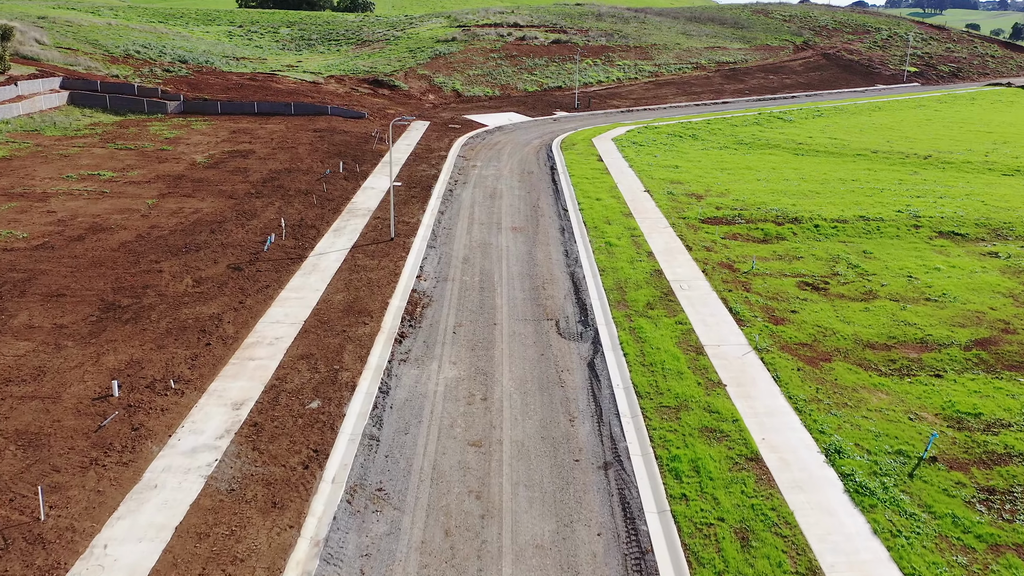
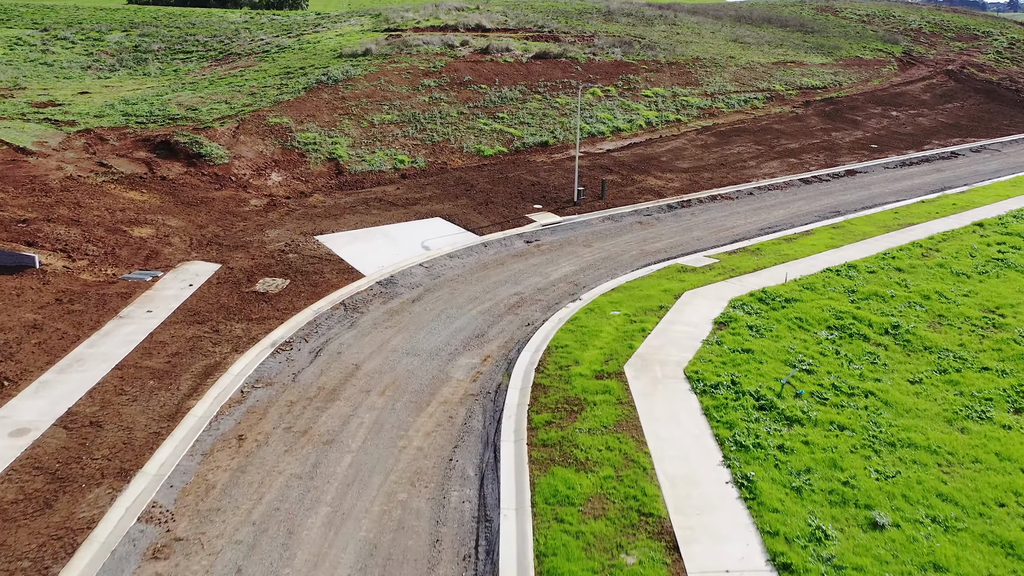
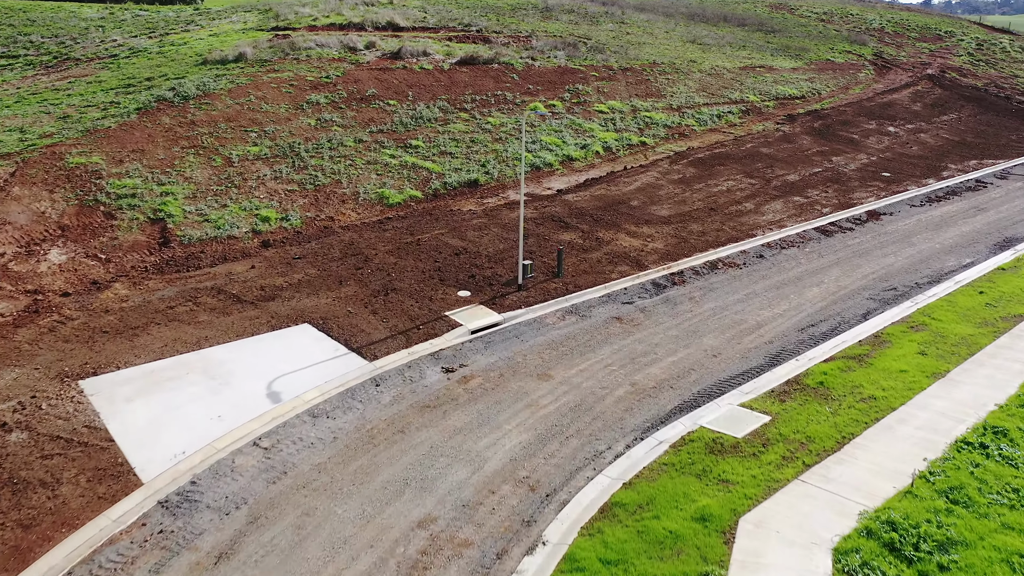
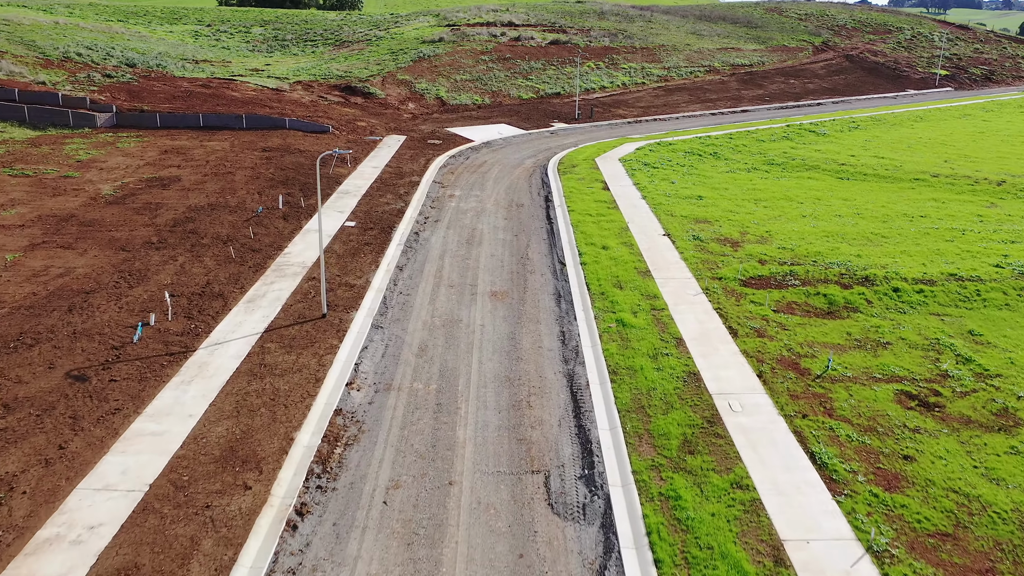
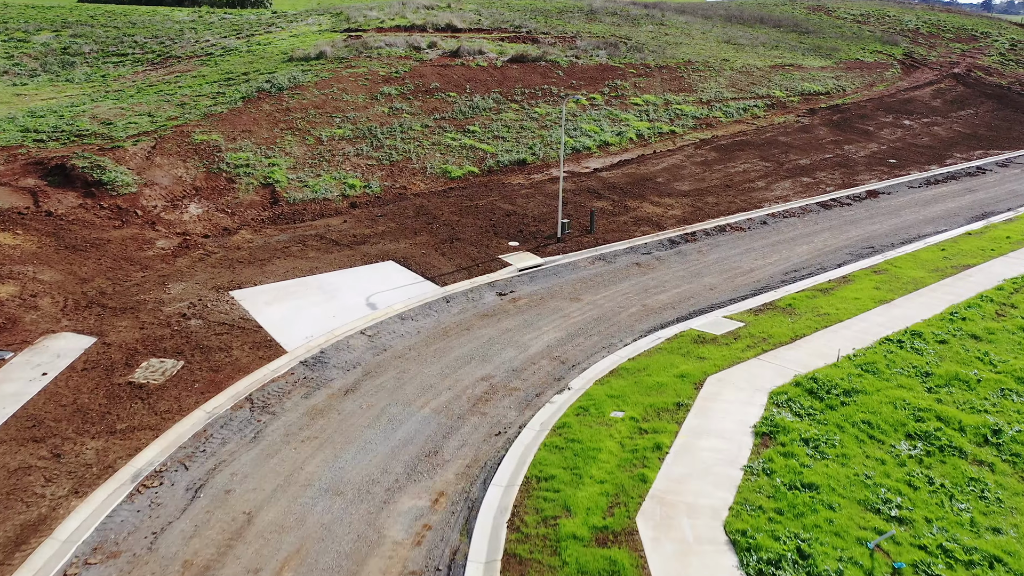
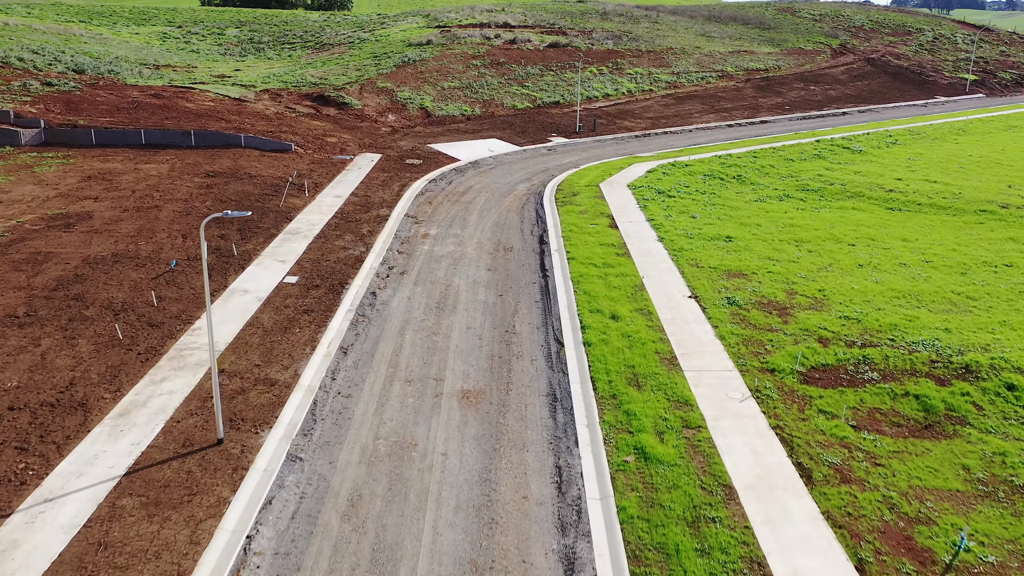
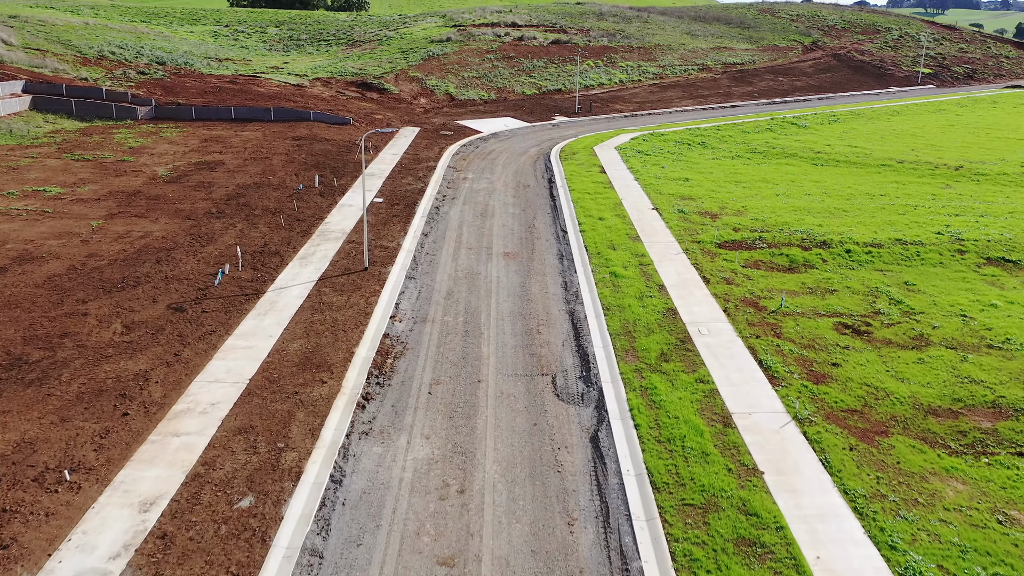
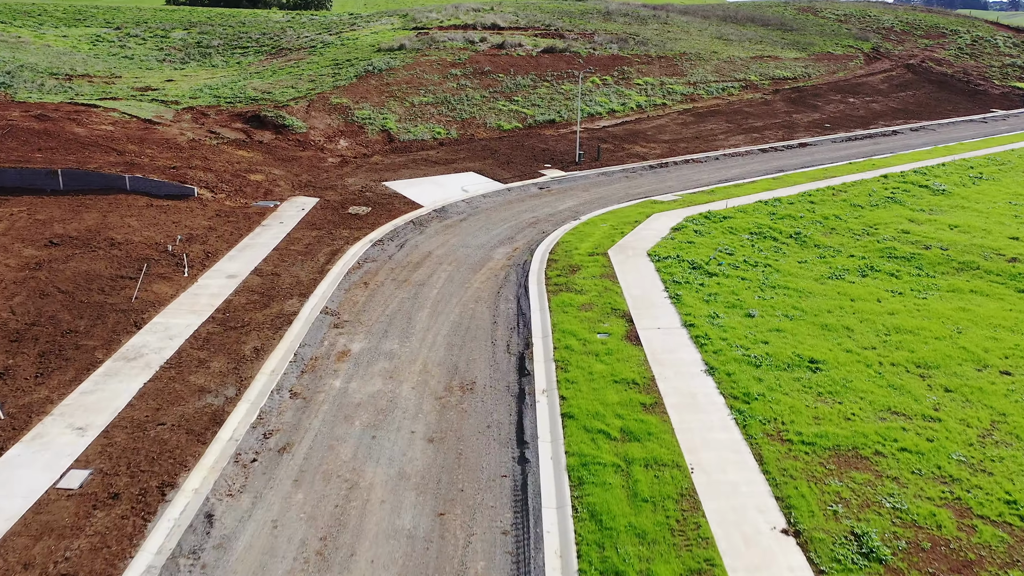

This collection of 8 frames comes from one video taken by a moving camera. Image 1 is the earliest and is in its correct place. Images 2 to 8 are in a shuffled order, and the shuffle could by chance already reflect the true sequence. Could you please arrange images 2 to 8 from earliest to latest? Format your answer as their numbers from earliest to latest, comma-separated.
7, 4, 6, 8, 2, 5, 3
